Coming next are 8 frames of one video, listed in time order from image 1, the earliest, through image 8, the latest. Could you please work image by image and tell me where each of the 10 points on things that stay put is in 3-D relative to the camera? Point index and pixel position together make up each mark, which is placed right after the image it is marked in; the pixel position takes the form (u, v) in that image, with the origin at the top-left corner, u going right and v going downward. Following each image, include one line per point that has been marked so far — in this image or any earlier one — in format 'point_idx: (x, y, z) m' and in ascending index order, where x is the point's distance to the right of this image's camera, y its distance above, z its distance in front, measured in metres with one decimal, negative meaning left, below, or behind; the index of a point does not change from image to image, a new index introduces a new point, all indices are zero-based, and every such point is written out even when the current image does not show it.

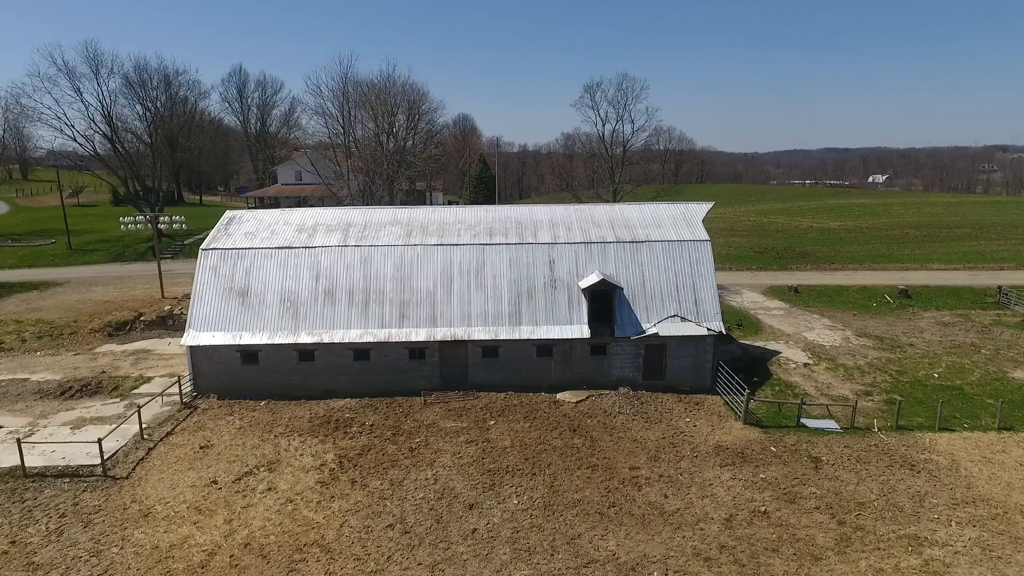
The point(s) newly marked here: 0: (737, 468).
0: (+6.3, -5.1, +17.2) m
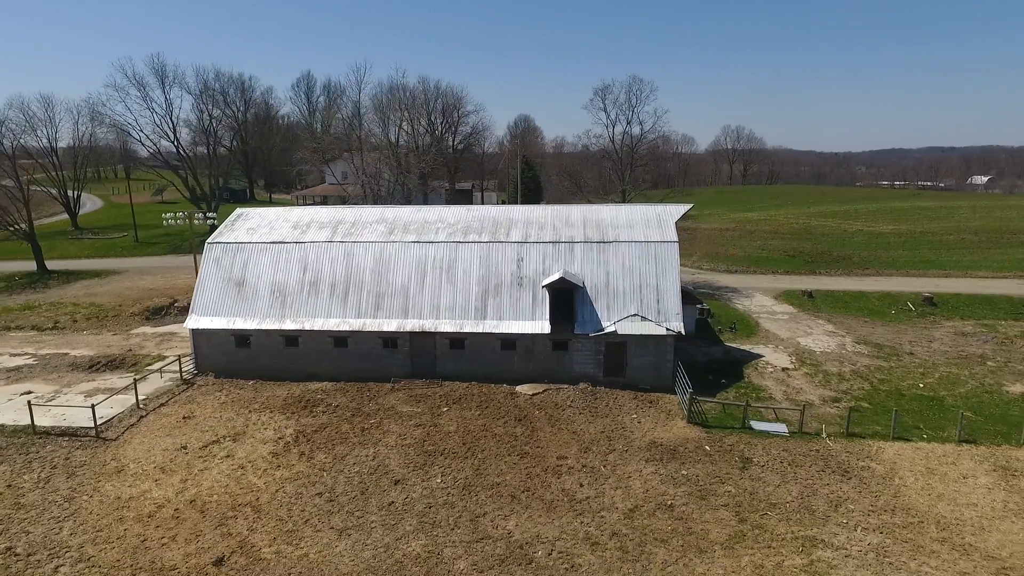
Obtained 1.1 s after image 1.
0: (+4.3, -5.1, +17.6) m
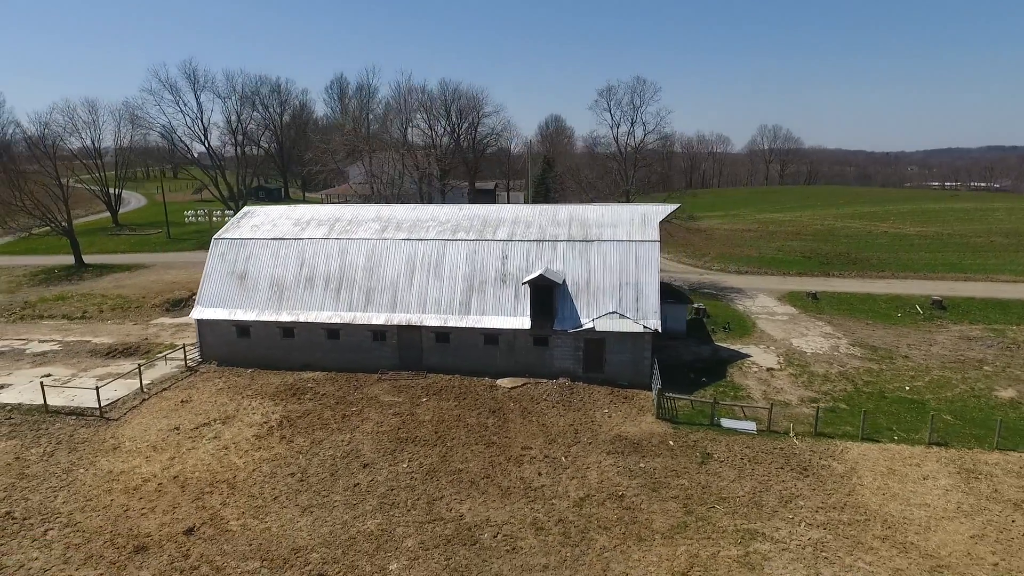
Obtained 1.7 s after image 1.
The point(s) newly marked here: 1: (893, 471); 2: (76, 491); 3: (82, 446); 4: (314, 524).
0: (+3.3, -5.0, +18.1) m
1: (+10.7, -5.1, +17.2) m
2: (-12.0, -5.5, +16.8) m
3: (-13.3, -4.9, +19.0) m
4: (-5.0, -5.9, +15.3) m
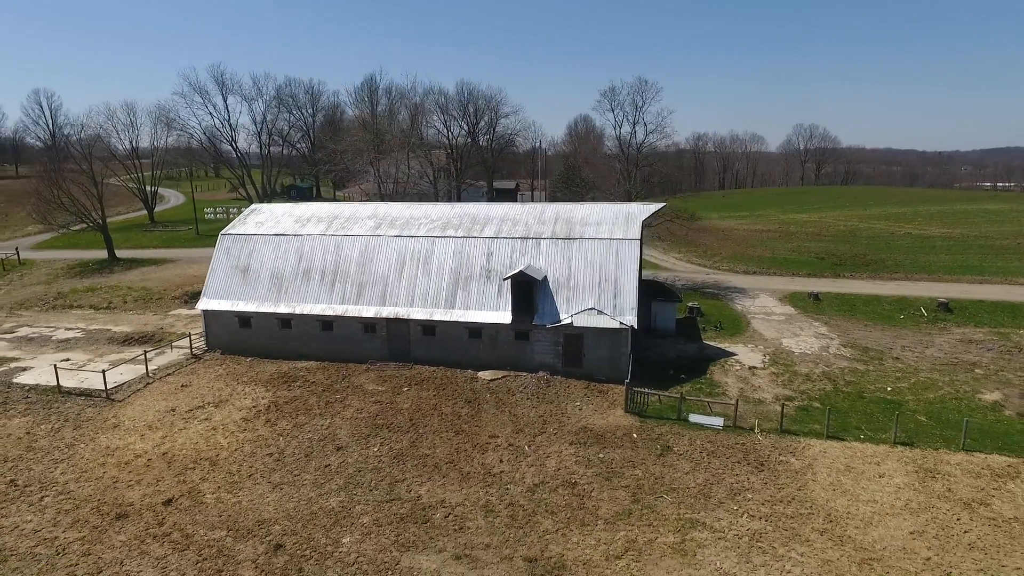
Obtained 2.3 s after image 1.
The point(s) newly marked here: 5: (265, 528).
0: (+2.2, -4.9, +18.7) m
1: (+9.5, -5.1, +17.3) m
2: (-13.1, -5.2, +18.3) m
3: (-14.3, -4.5, +20.6) m
4: (-6.2, -5.7, +16.4) m
5: (-6.2, -6.0, +15.3) m
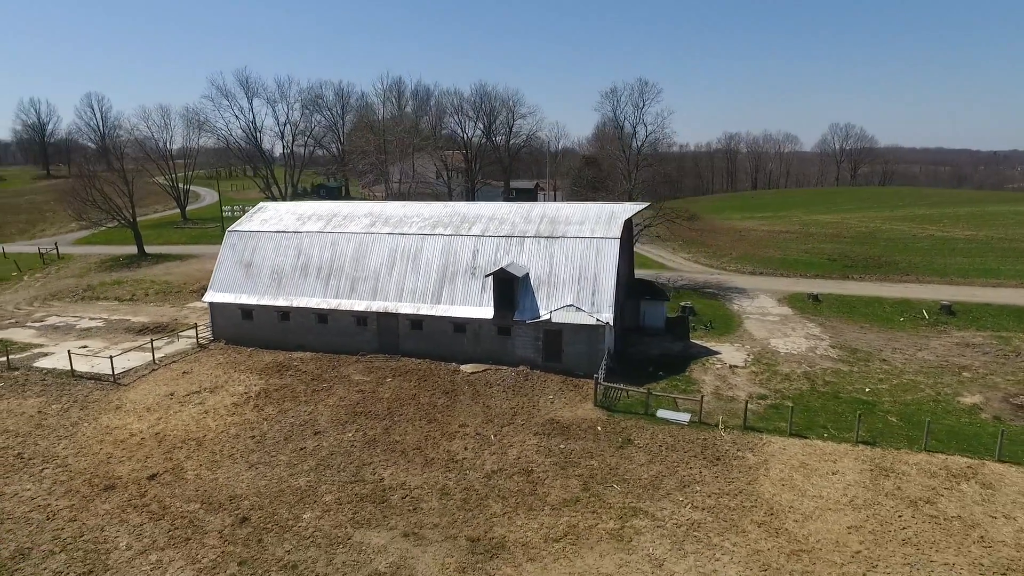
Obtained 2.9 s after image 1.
0: (+1.1, -4.7, +19.4) m
1: (+8.4, -5.1, +17.6) m
2: (-14.2, -4.9, +19.9) m
3: (-15.2, -4.2, +22.2) m
4: (-7.4, -5.5, +17.6) m
5: (-7.4, -5.8, +16.5) m
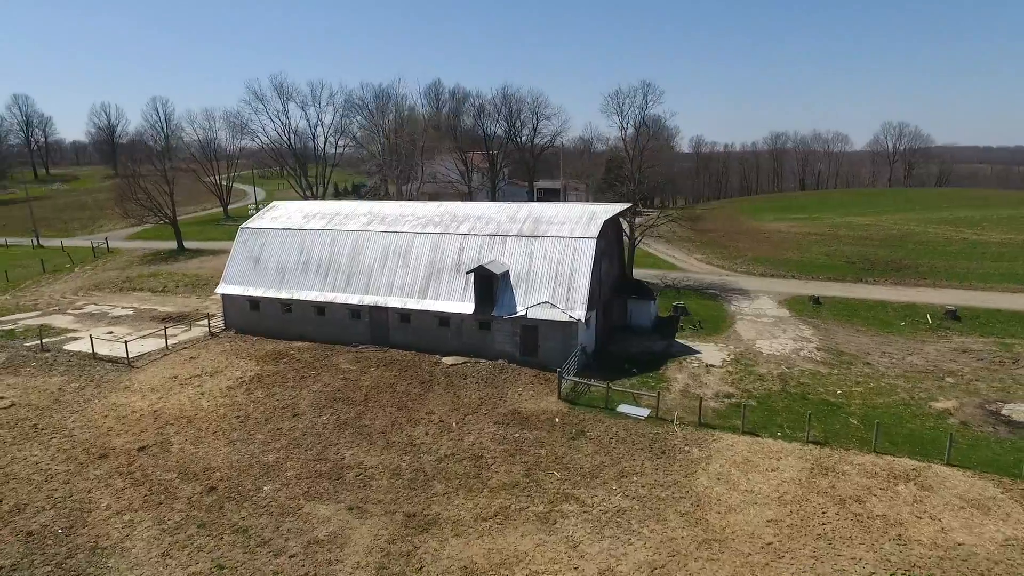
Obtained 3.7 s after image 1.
0: (-0.2, -4.6, +20.3) m
1: (+6.8, -5.1, +17.9) m
2: (-15.4, -4.5, +22.1) m
3: (-16.3, -3.8, +24.5) m
4: (-8.9, -5.2, +19.3) m
5: (-9.0, -5.5, +18.1) m
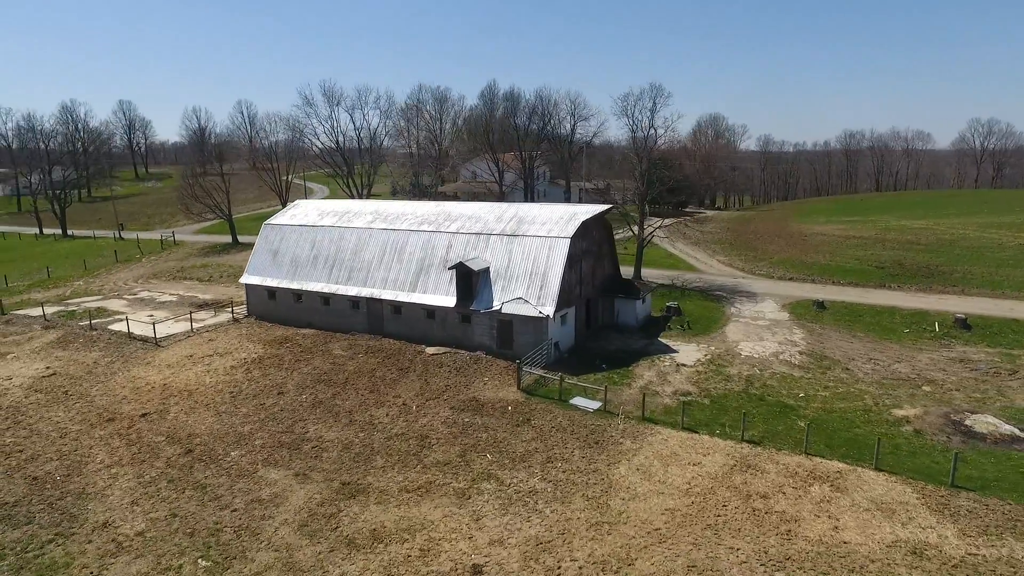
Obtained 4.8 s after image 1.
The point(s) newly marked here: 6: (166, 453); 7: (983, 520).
0: (-1.8, -4.4, +21.8) m
1: (+4.8, -5.1, +18.6) m
2: (-16.7, -4.0, +25.4) m
3: (-17.3, -3.2, +27.9) m
4: (-10.6, -4.8, +21.8) m
5: (-10.8, -5.1, +20.7) m
6: (-11.2, -5.3, +19.8) m
7: (+11.6, -5.7, +15.1) m
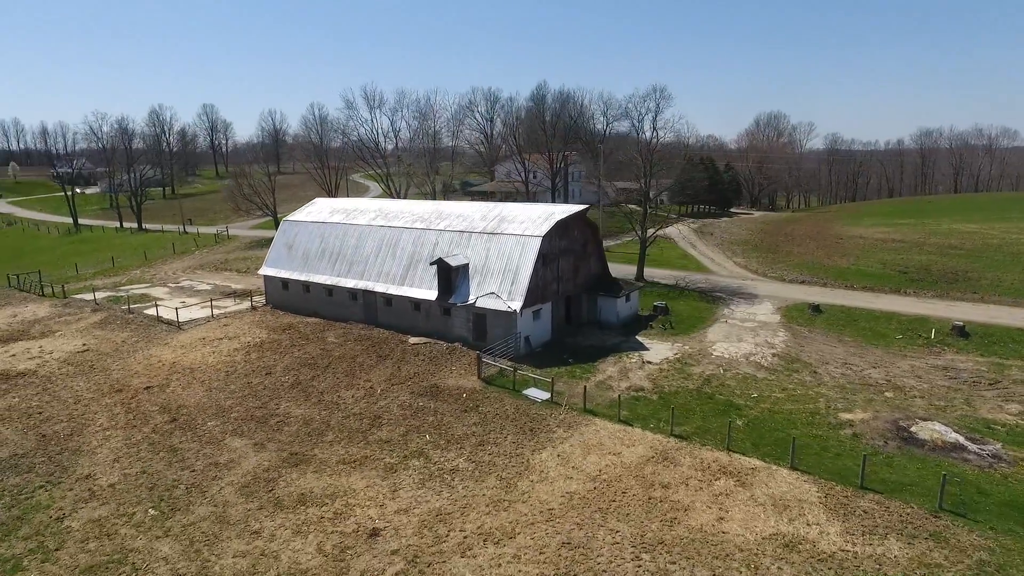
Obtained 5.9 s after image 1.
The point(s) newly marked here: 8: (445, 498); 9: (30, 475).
0: (-3.6, -4.2, +23.4) m
1: (+2.7, -5.0, +19.5) m
2: (-17.9, -3.4, +28.7) m
3: (-18.2, -2.6, +31.2) m
4: (-12.3, -4.3, +24.4) m
5: (-12.7, -4.6, +23.3) m
6: (-13.1, -4.9, +22.5) m
7: (+9.0, -5.8, +15.3) m
8: (-1.8, -5.8, +16.9) m
9: (-15.1, -5.9, +19.2) m
